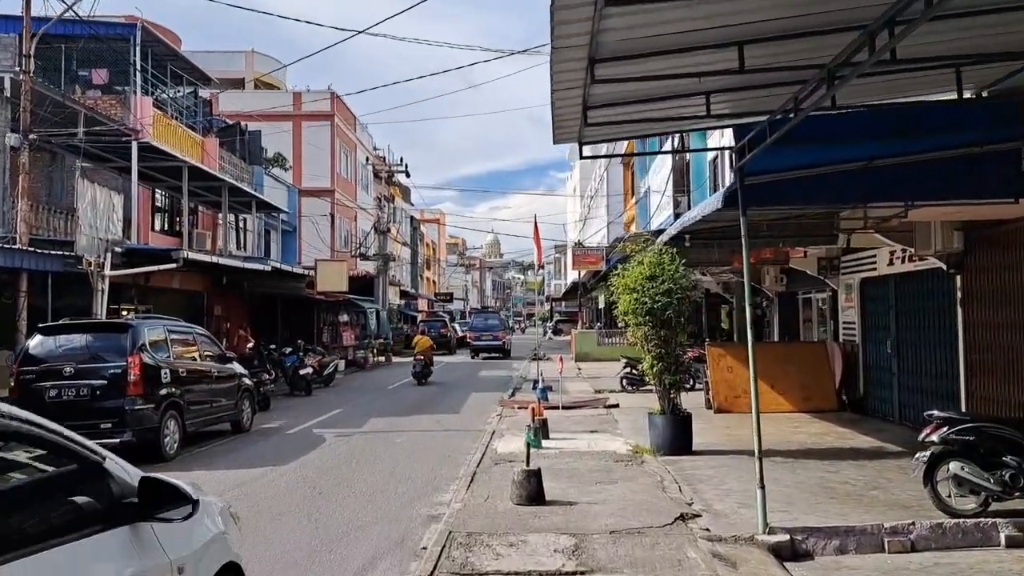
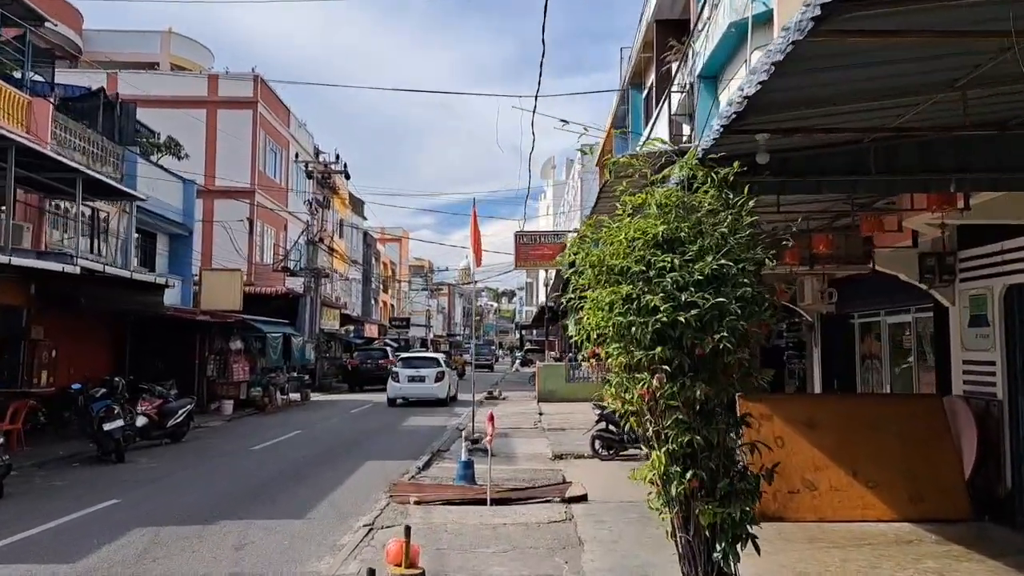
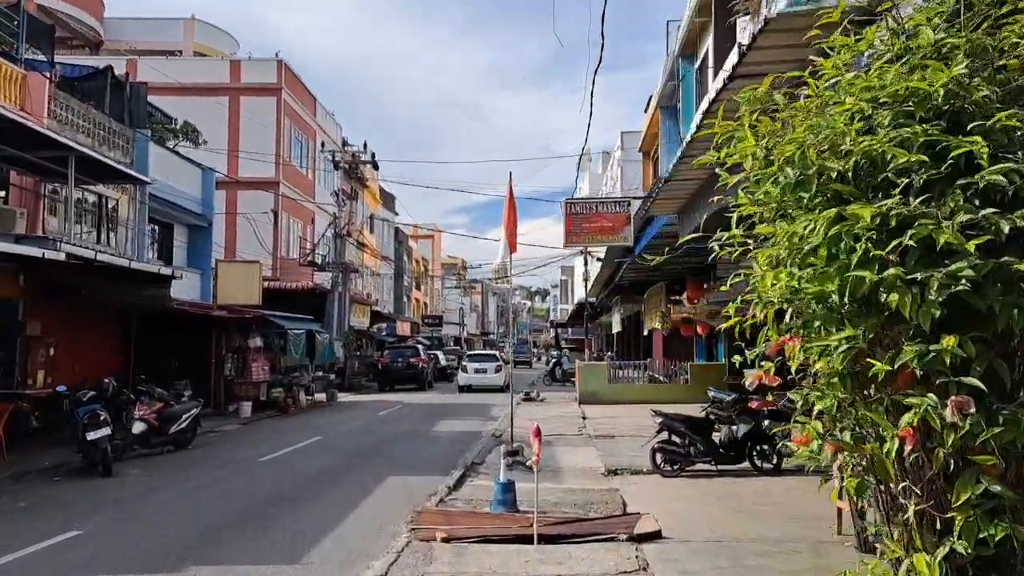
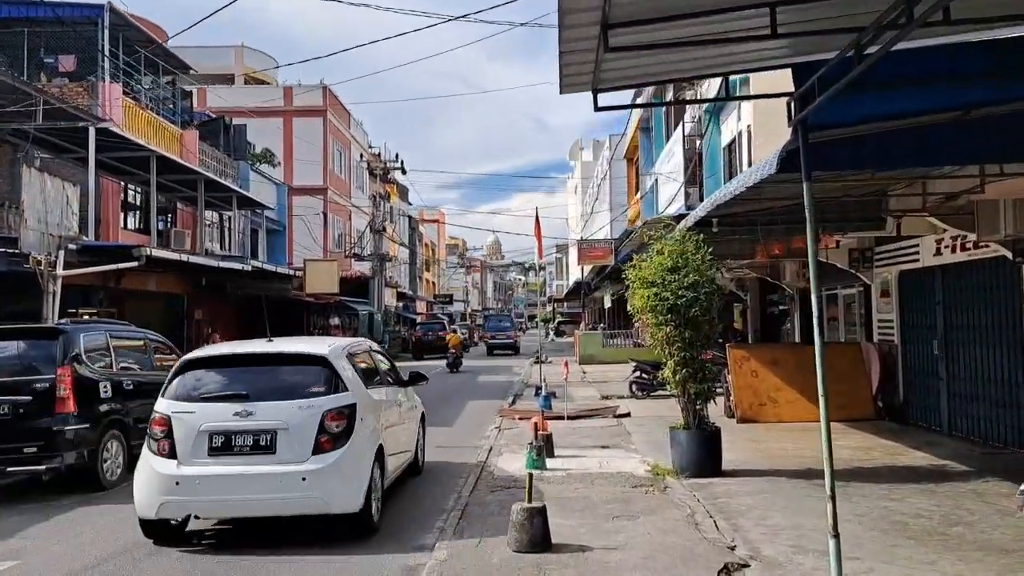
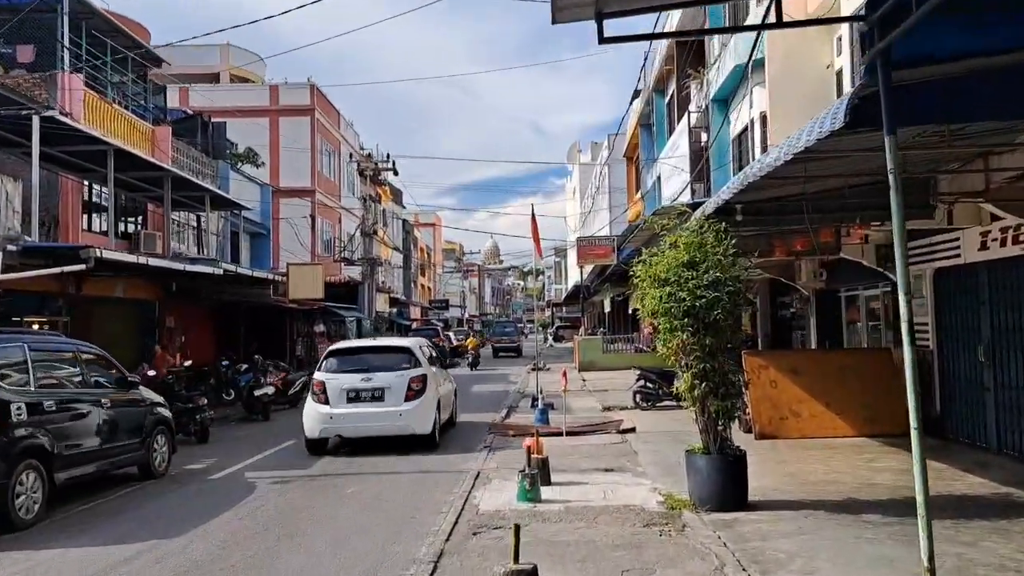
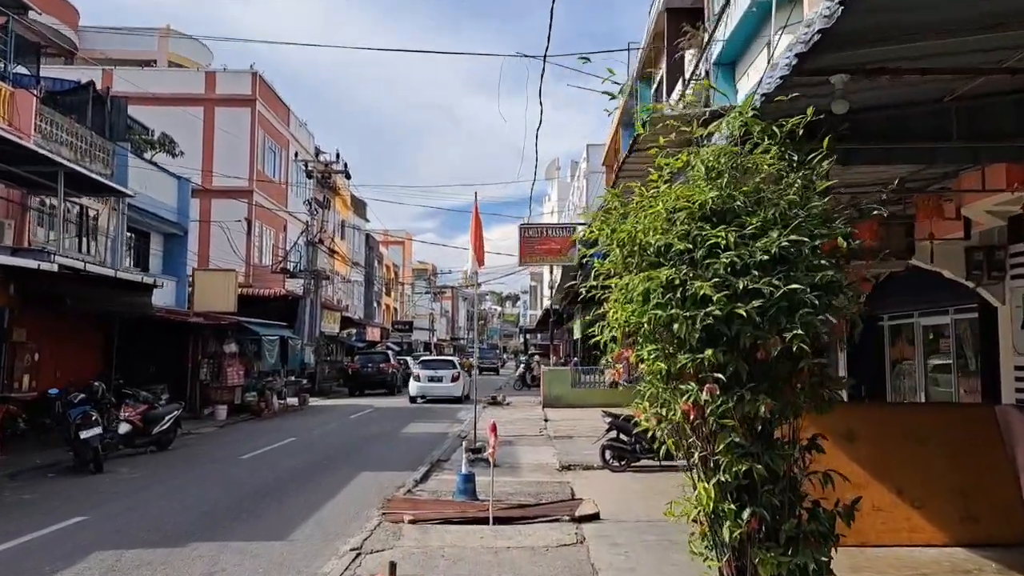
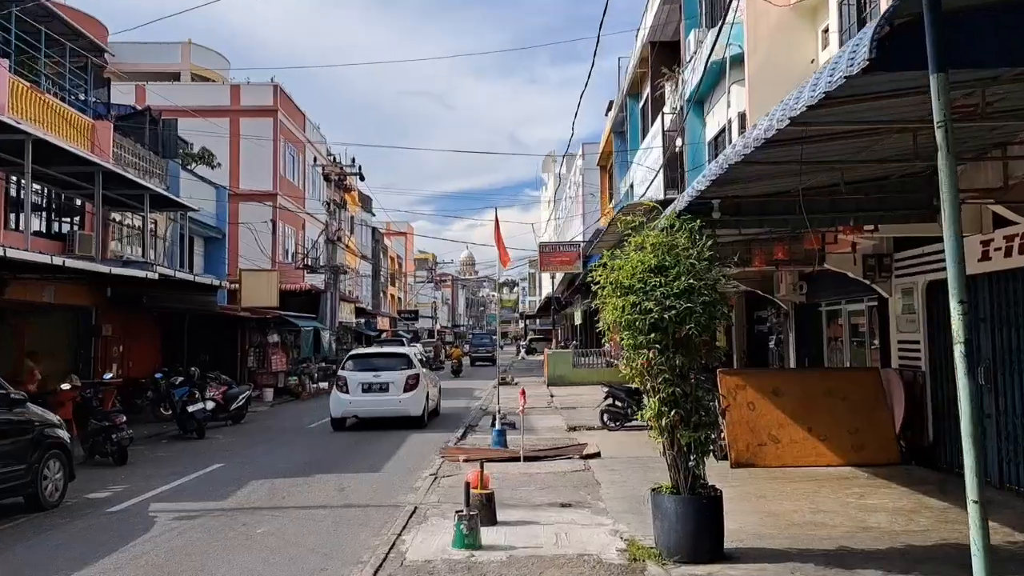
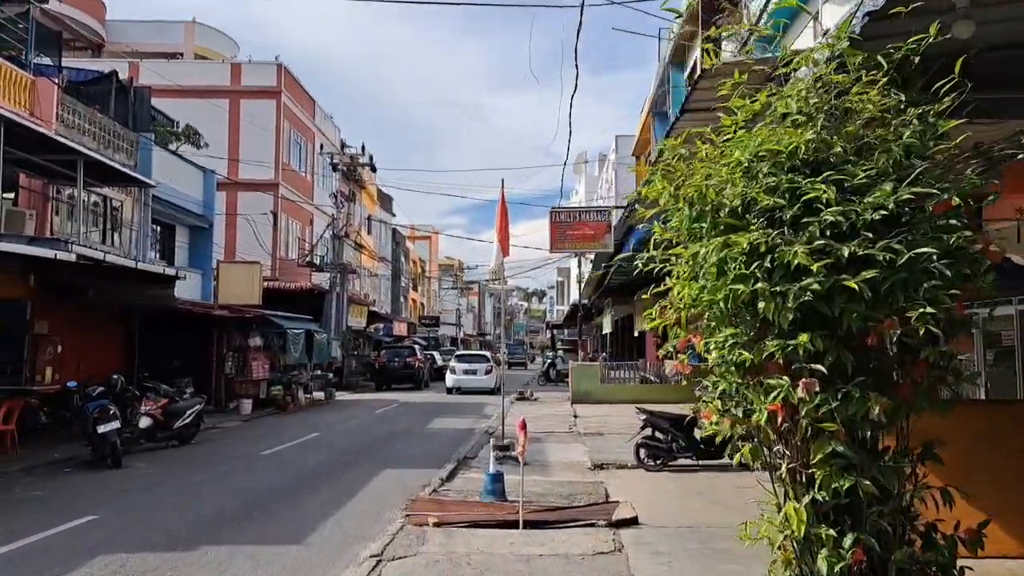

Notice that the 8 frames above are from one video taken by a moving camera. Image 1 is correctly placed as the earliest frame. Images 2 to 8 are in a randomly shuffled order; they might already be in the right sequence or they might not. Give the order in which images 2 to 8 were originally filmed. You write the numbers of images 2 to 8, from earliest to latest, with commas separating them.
4, 5, 7, 2, 6, 8, 3
